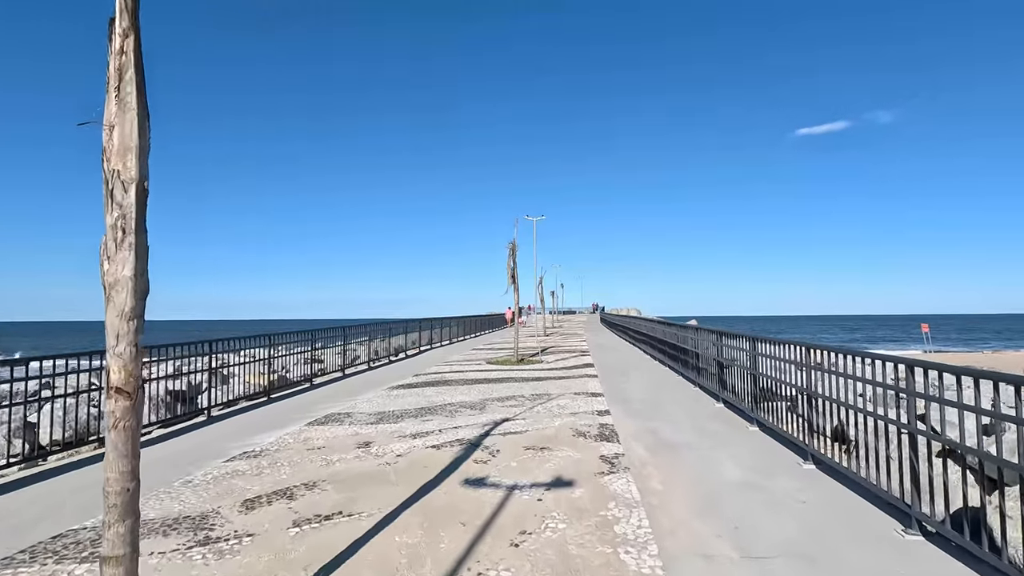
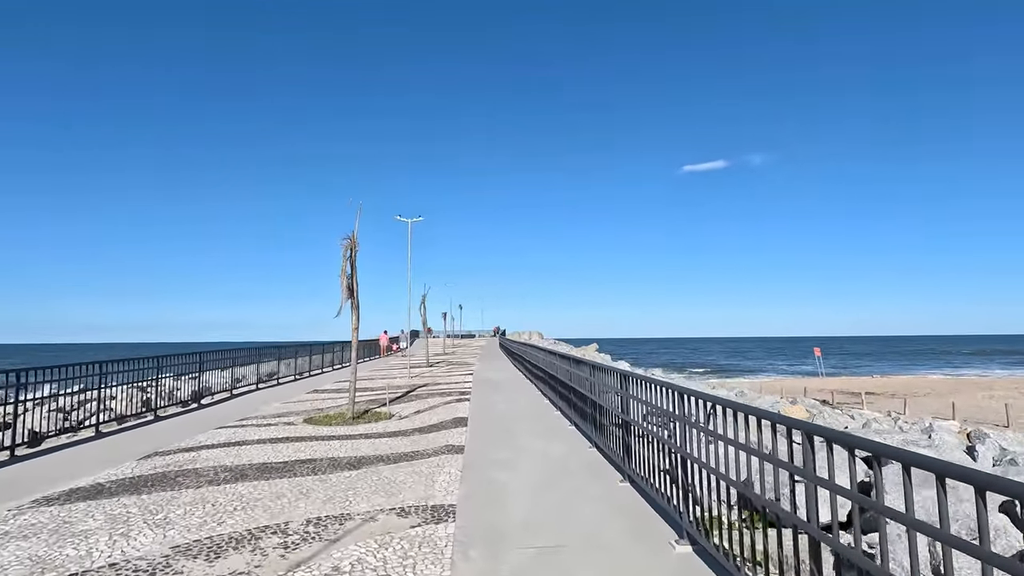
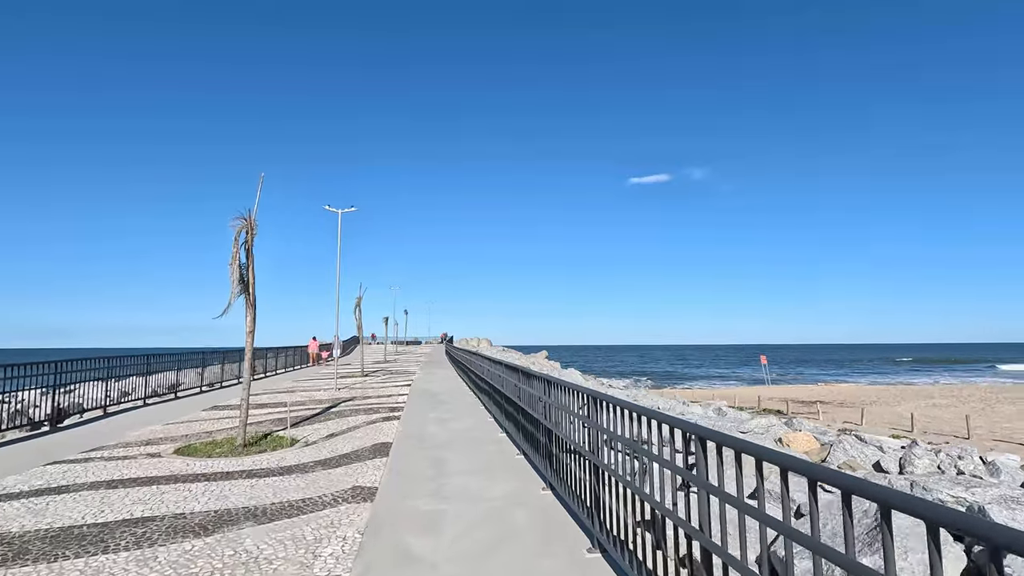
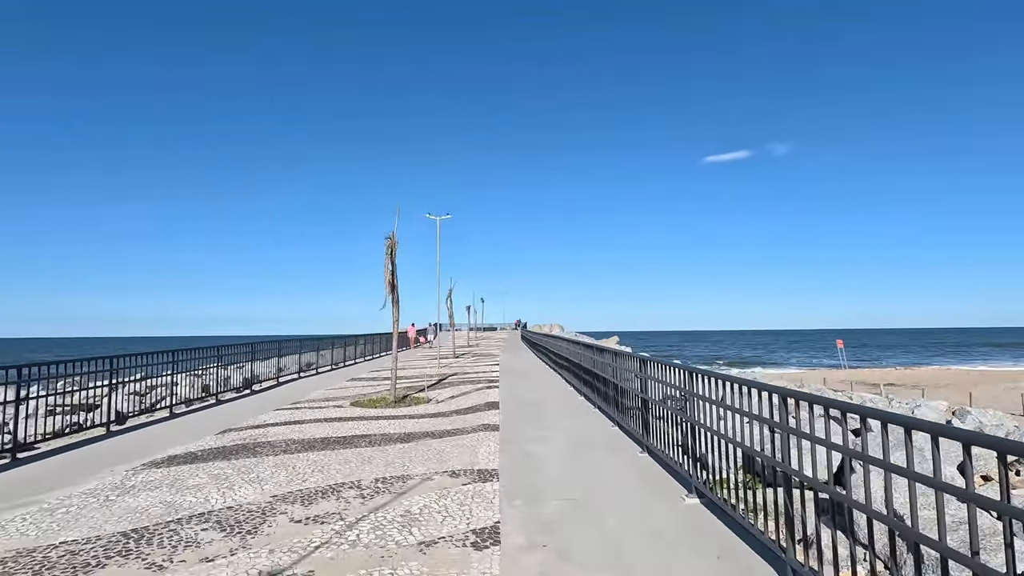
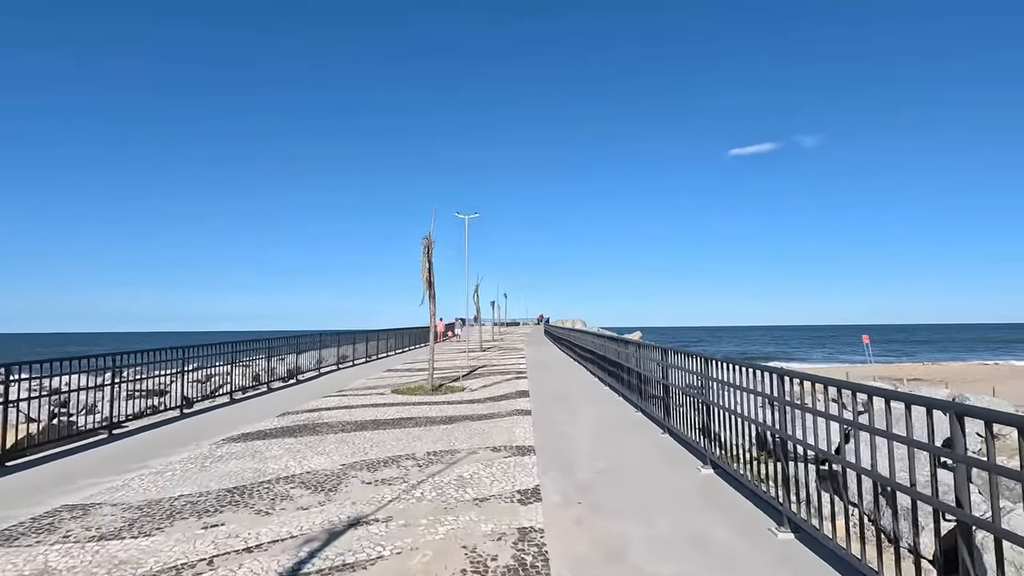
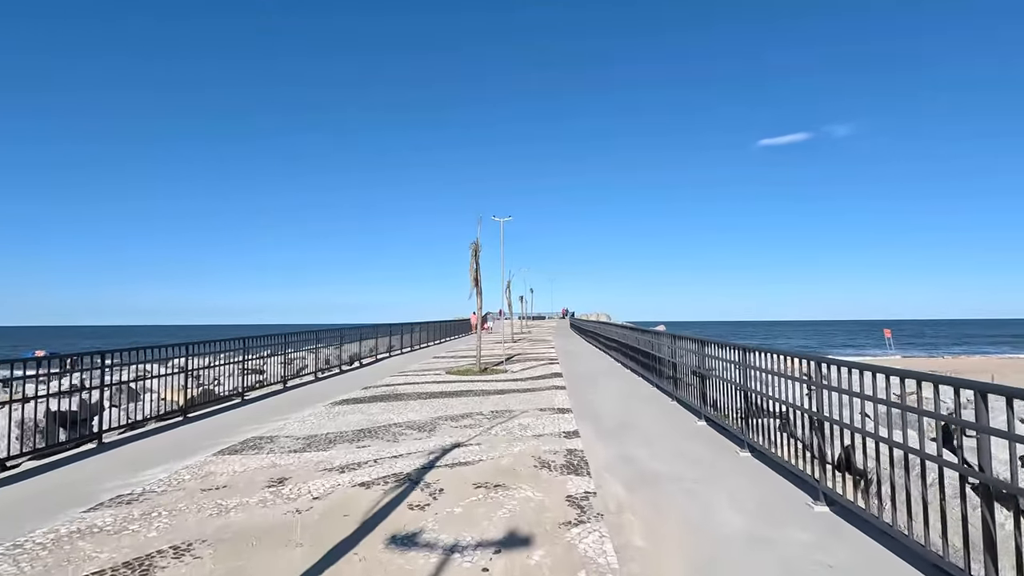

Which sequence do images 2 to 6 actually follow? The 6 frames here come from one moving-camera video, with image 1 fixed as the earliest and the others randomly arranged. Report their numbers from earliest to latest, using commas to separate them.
6, 5, 4, 2, 3
